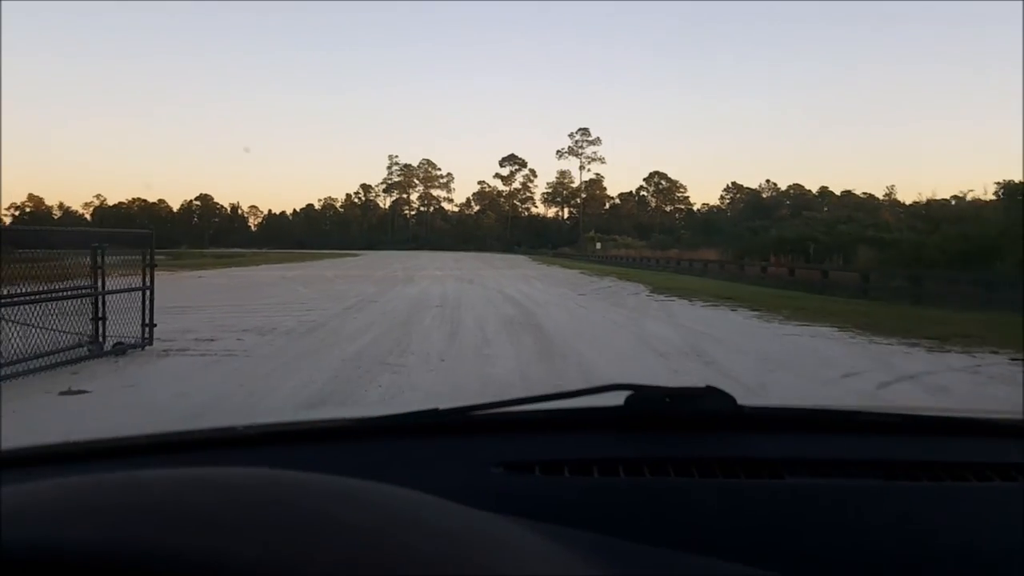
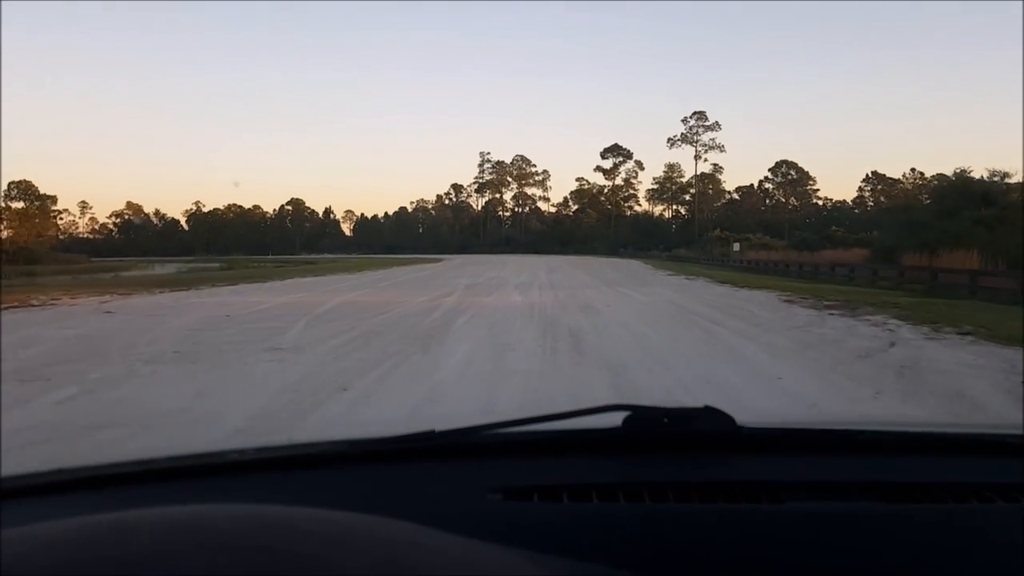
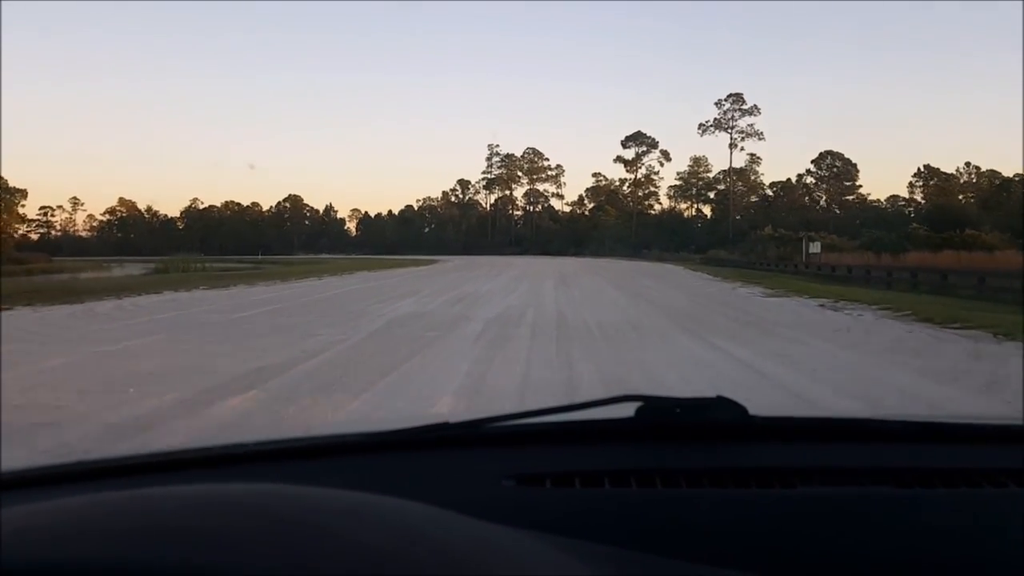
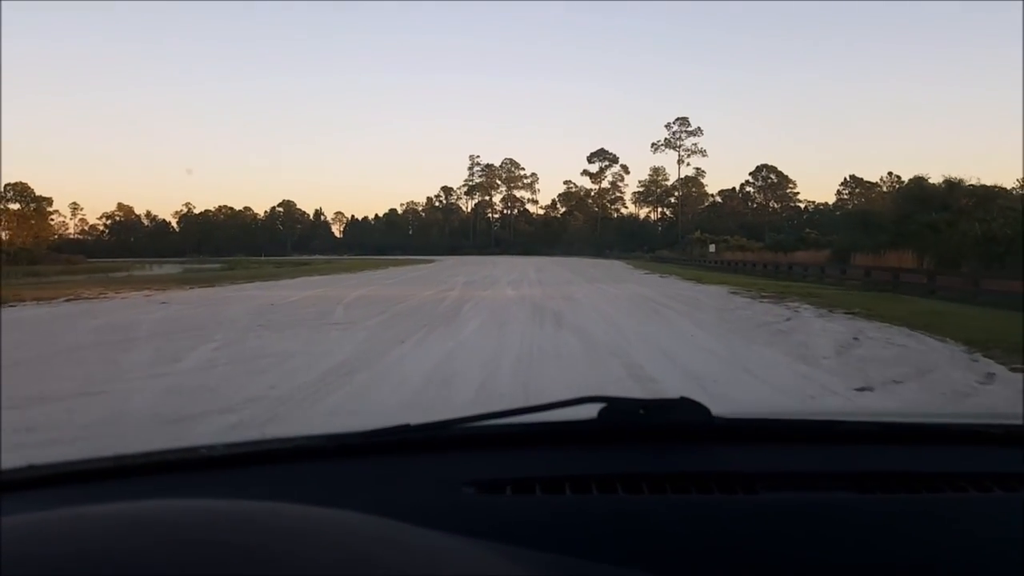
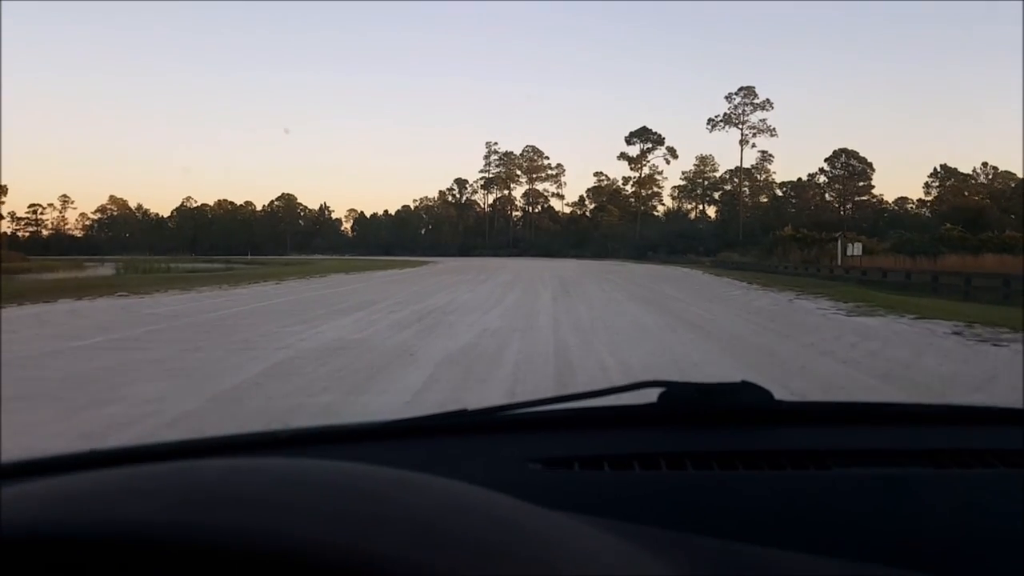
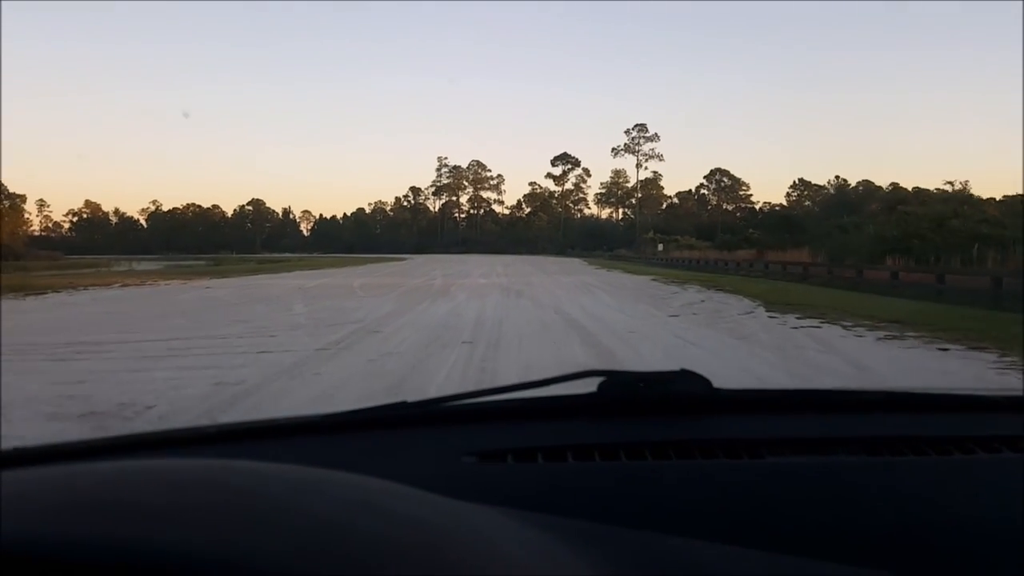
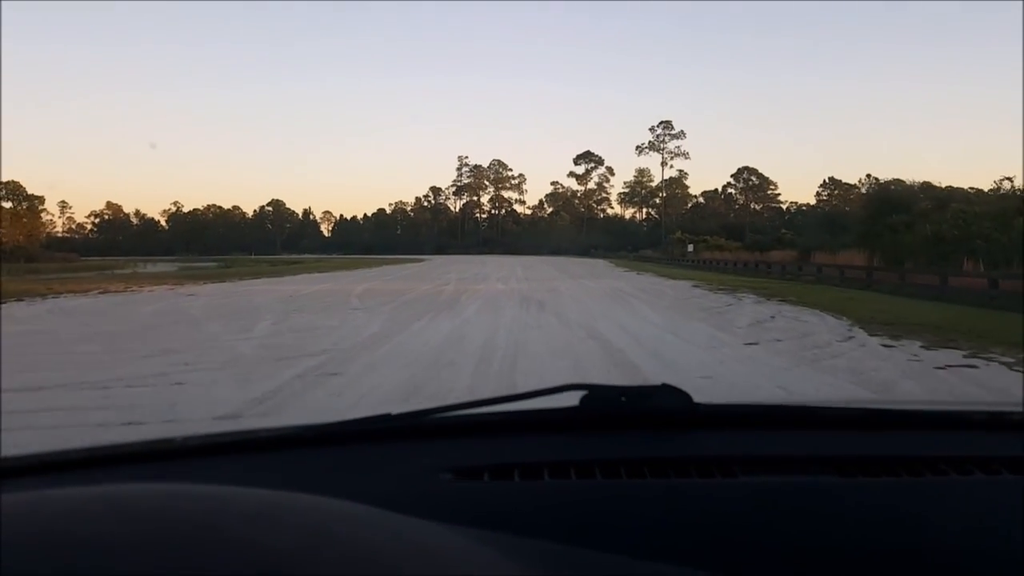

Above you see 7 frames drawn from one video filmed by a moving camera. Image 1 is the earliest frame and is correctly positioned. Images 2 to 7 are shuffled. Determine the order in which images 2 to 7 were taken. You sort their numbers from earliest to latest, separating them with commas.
6, 7, 4, 2, 3, 5
